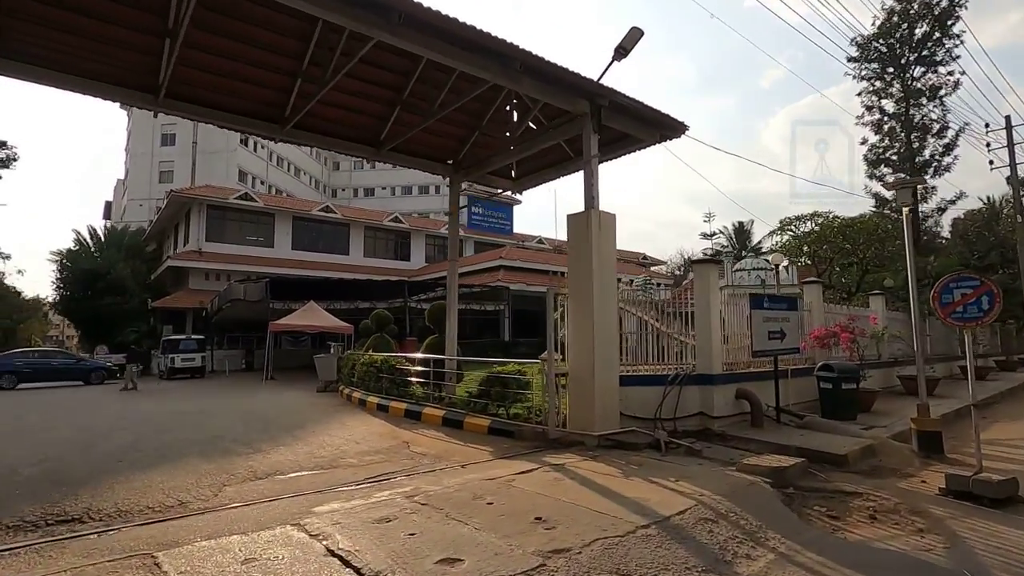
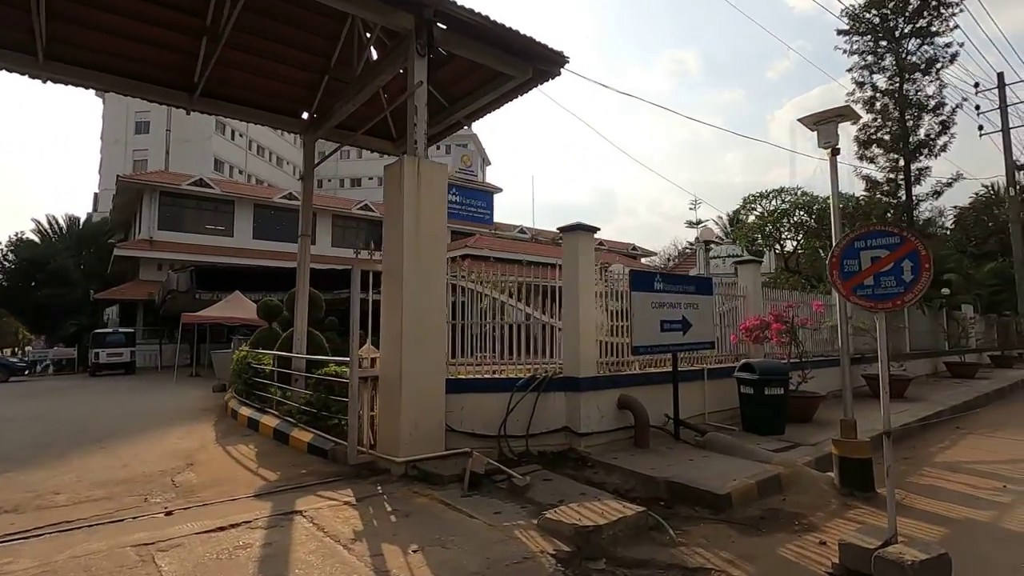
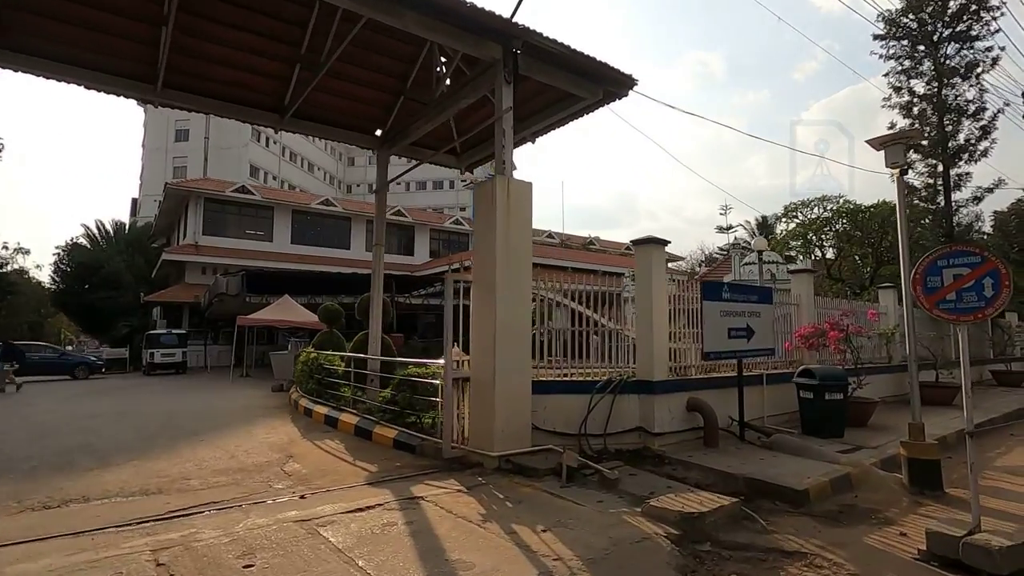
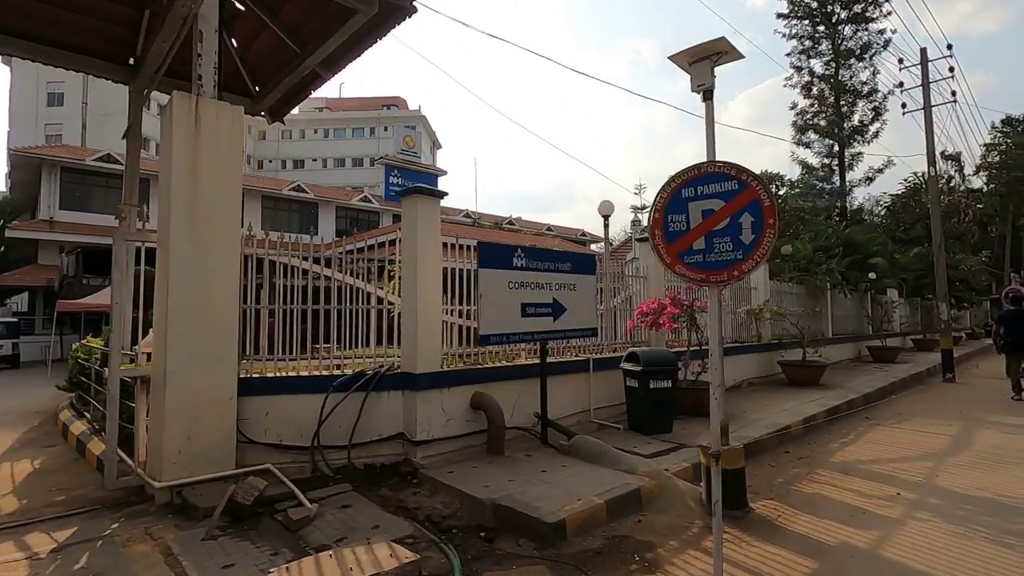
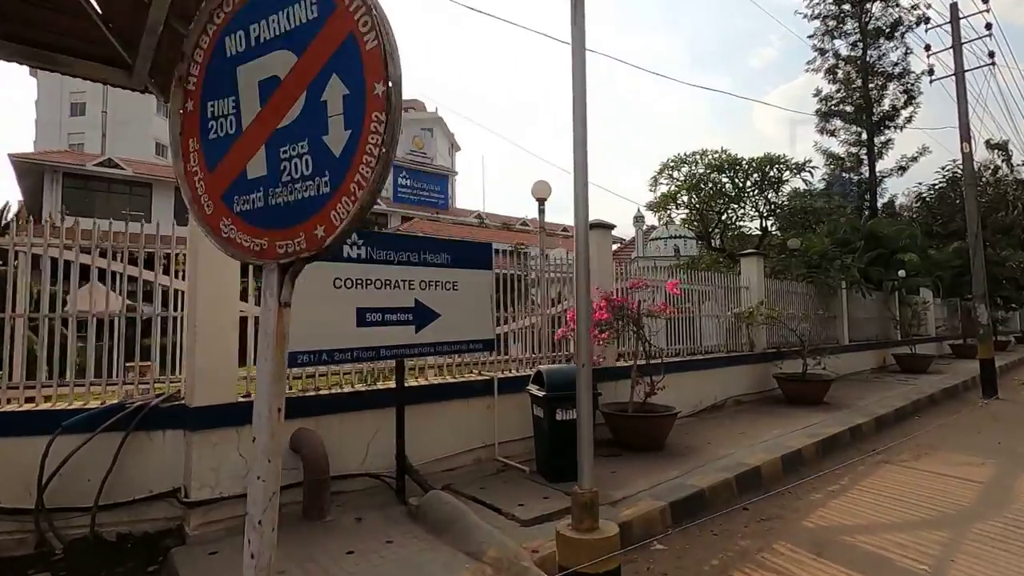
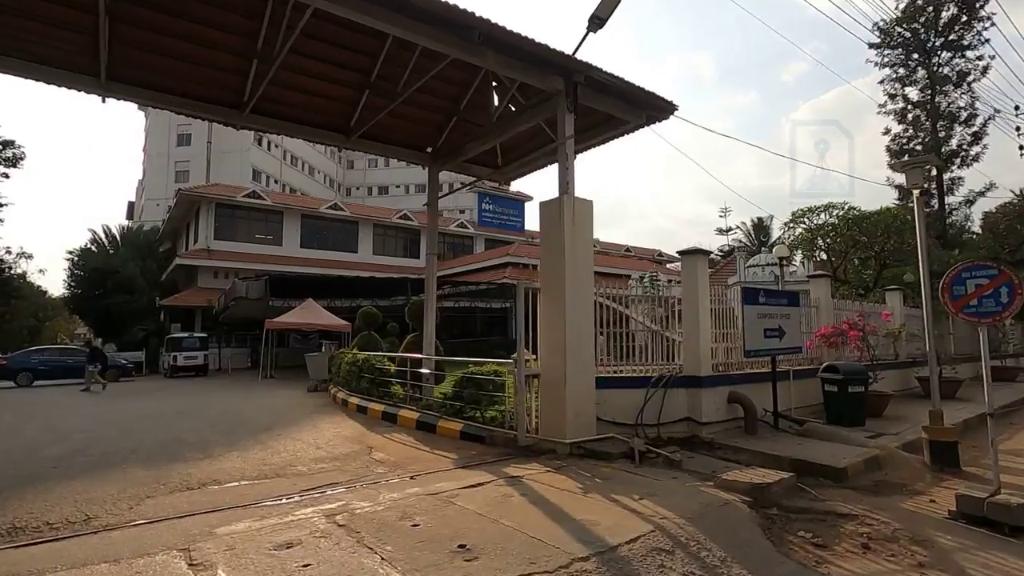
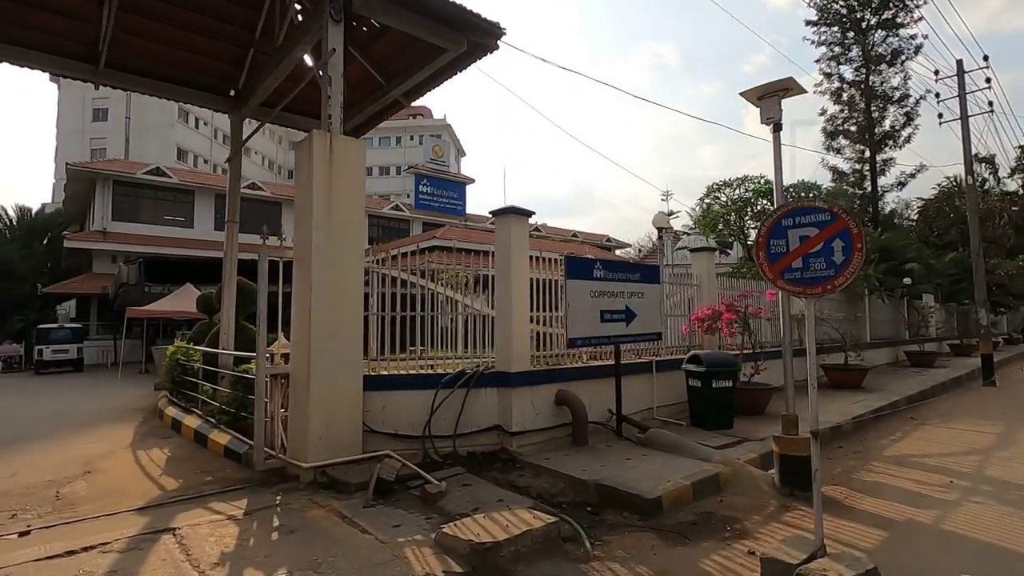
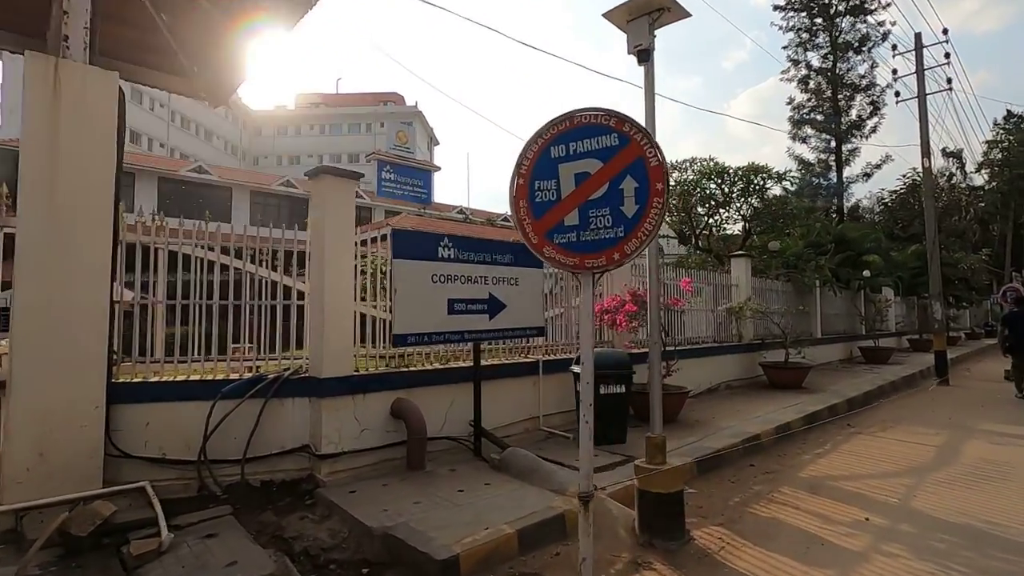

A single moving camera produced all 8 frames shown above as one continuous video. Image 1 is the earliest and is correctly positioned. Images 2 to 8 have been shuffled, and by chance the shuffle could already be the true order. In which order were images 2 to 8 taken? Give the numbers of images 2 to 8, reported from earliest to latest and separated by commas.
6, 3, 2, 7, 4, 8, 5
